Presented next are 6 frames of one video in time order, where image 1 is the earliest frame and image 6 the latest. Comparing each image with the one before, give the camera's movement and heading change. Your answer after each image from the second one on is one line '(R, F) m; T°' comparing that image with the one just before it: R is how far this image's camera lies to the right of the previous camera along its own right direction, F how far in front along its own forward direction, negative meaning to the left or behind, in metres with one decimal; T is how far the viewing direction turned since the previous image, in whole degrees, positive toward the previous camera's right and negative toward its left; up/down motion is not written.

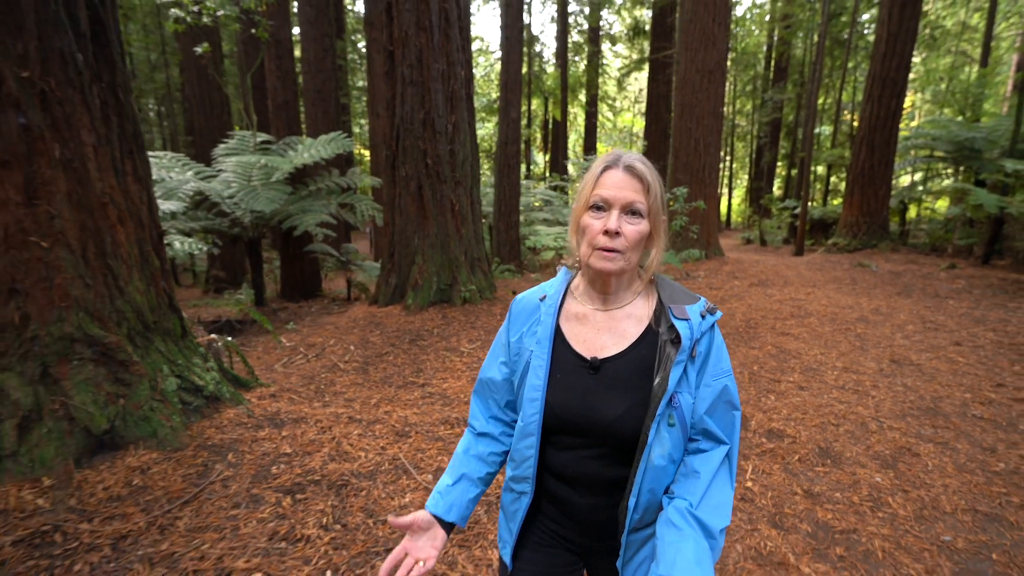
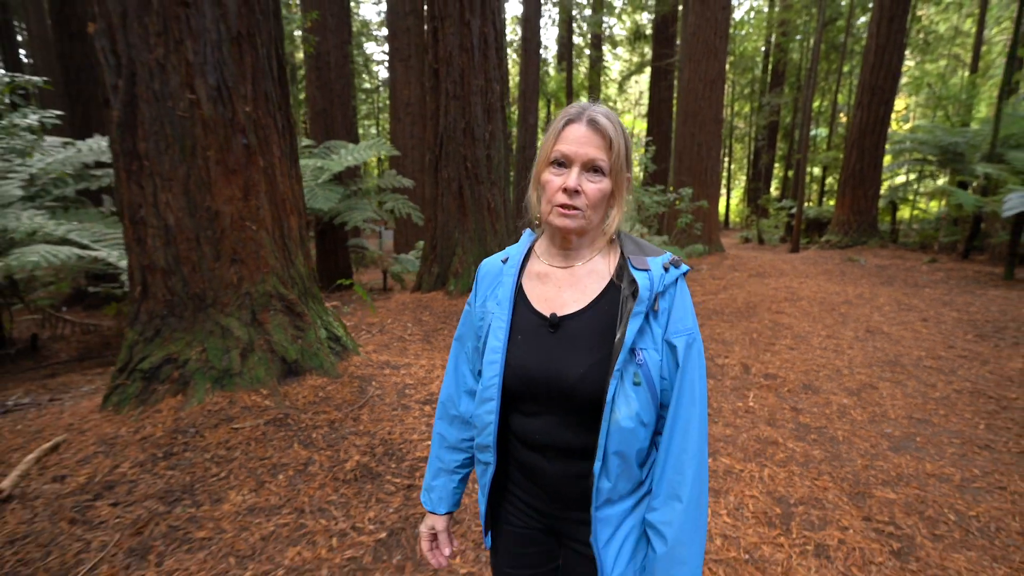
(-0.5, -1.1) m; 0°
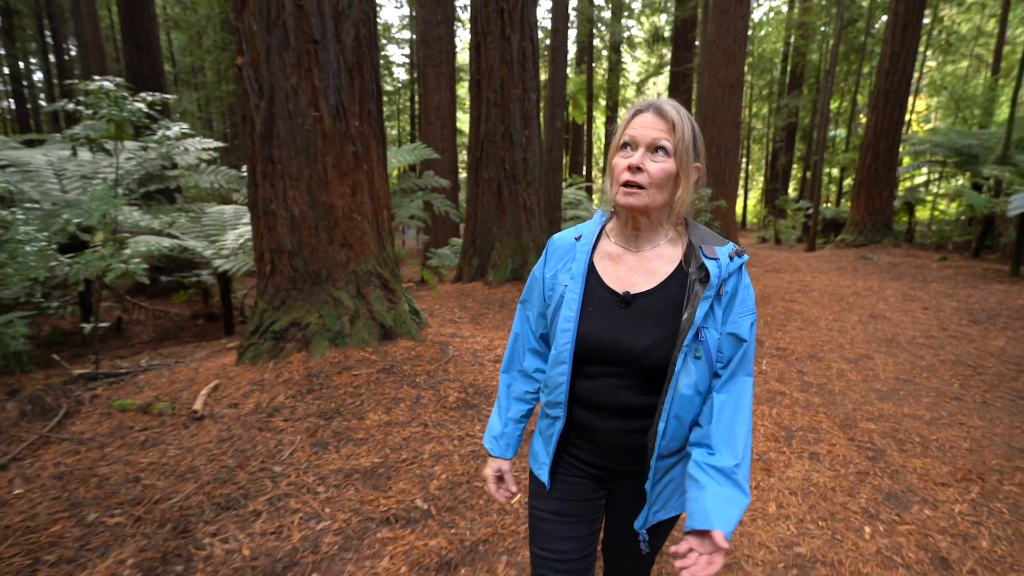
(-0.3, -0.8) m; -2°
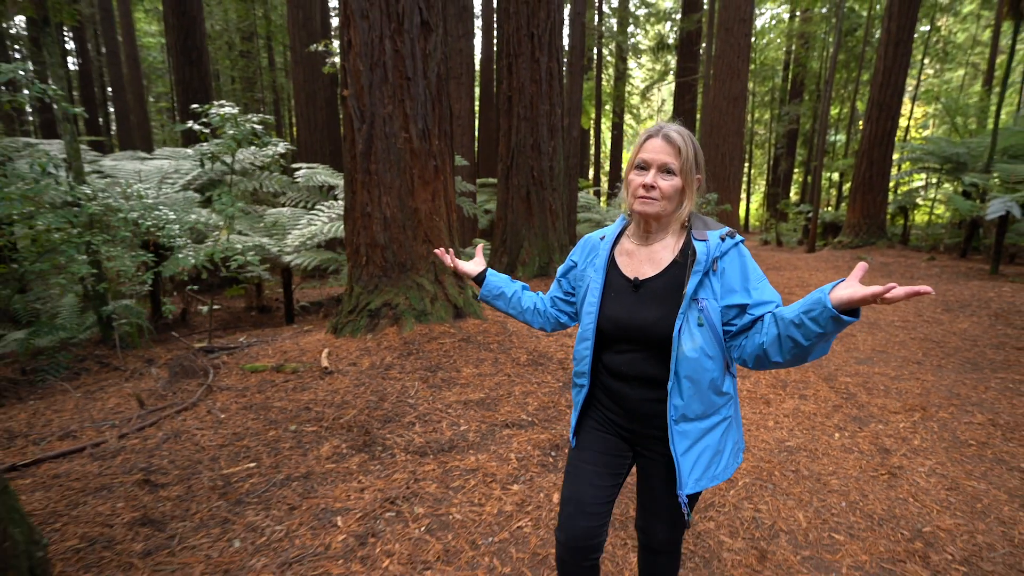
(-0.5, -1.0) m; 0°
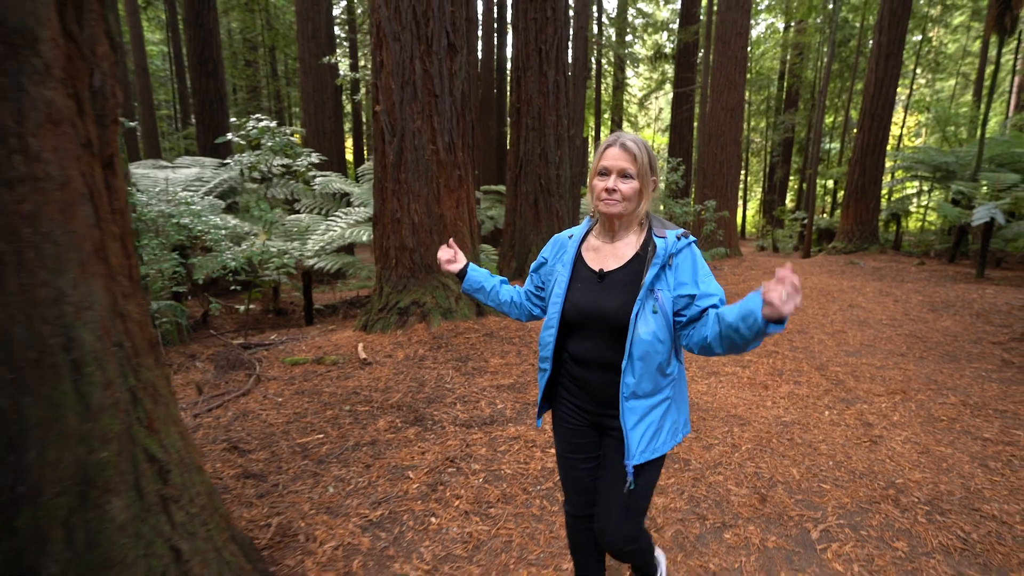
(-0.2, -0.5) m; 0°
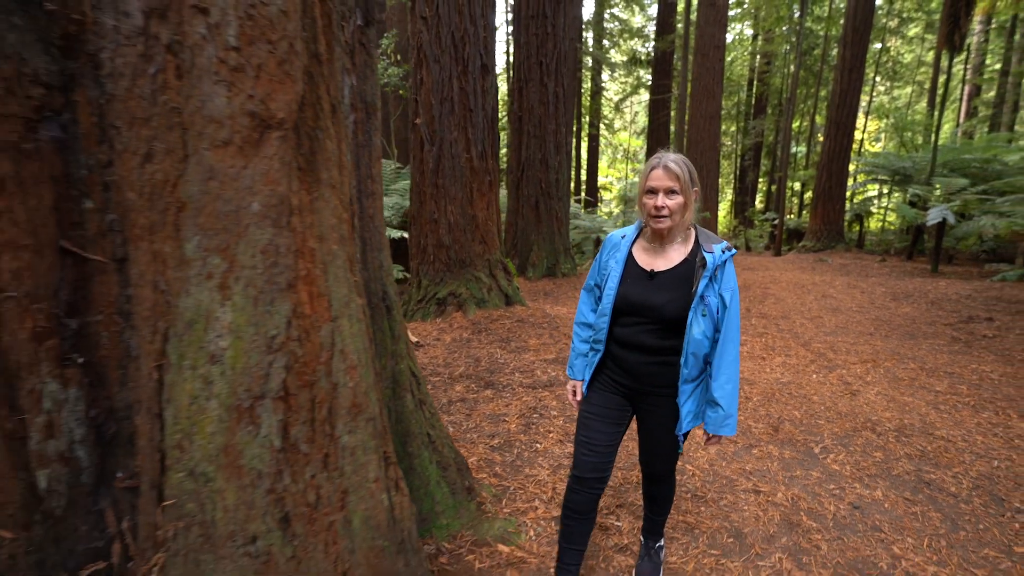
(-0.6, -0.8) m; +3°
